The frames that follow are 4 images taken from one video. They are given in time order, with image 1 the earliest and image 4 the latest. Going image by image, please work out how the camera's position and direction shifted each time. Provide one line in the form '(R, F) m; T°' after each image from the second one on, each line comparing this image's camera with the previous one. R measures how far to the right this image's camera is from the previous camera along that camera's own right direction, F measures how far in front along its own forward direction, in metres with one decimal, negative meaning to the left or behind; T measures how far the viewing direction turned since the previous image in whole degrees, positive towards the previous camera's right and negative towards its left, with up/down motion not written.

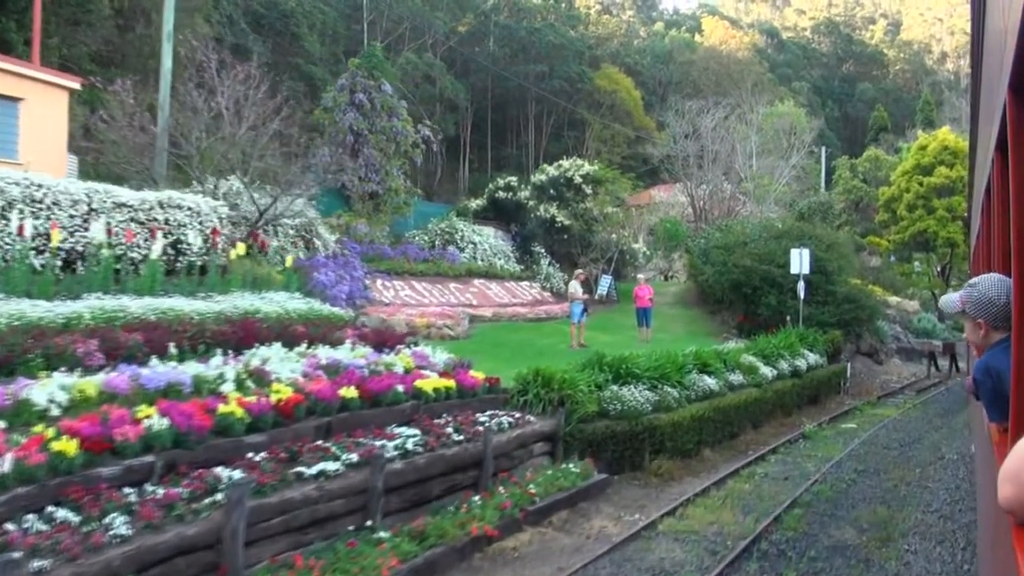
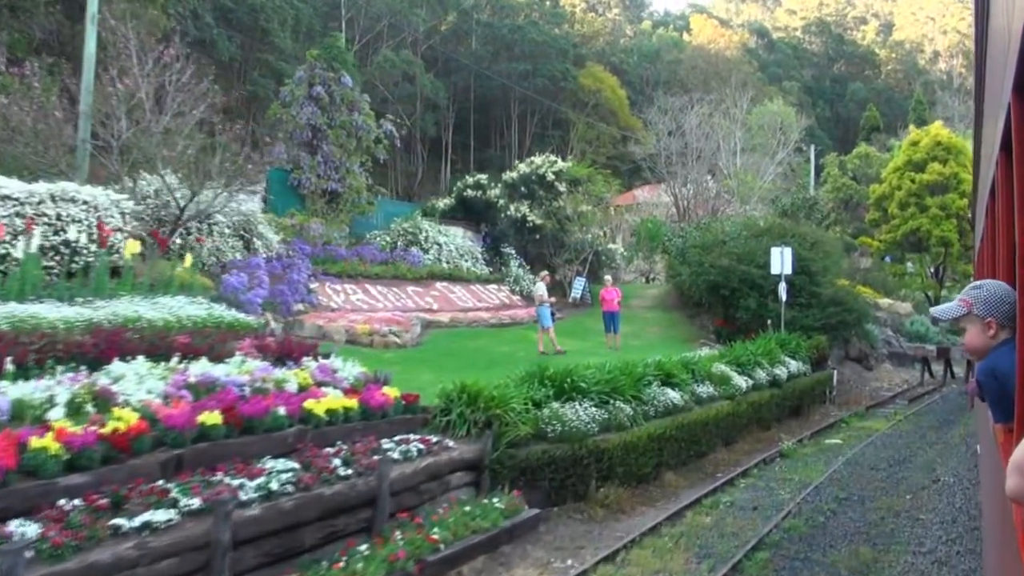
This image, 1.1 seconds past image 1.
(+0.4, +1.7) m; 0°
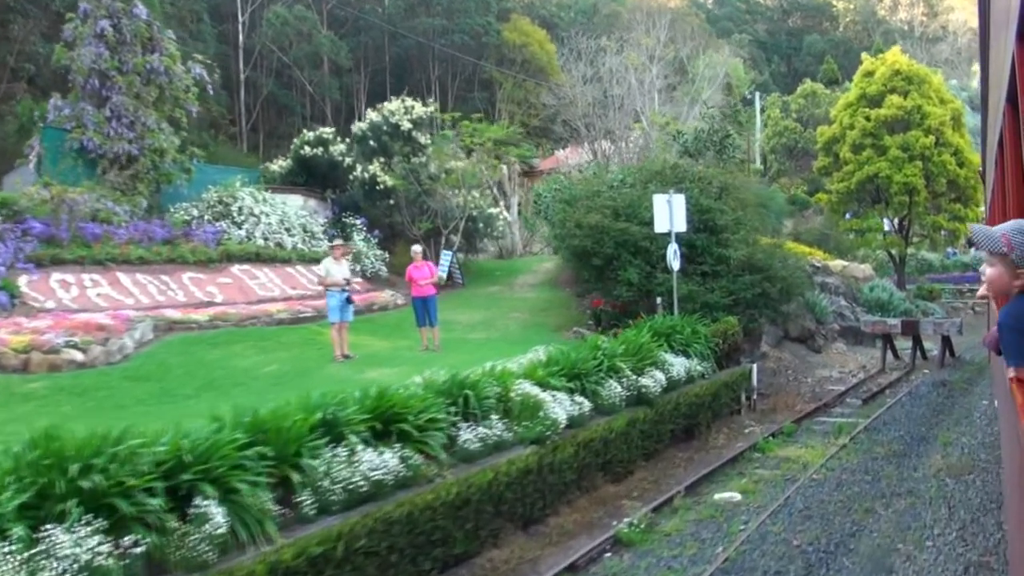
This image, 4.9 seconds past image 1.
(+1.7, +5.9) m; +1°
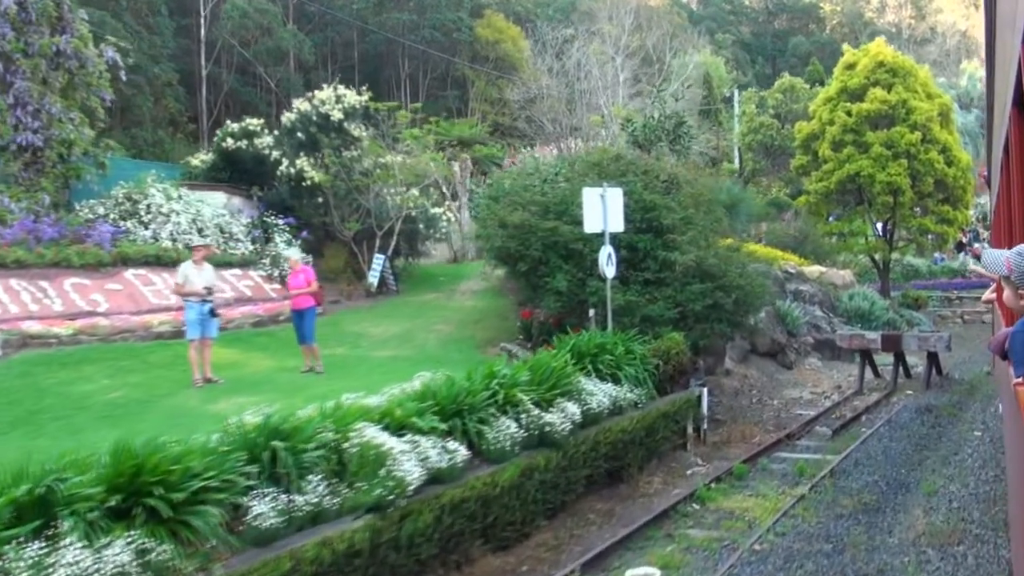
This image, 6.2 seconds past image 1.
(+0.6, +2.0) m; 0°
